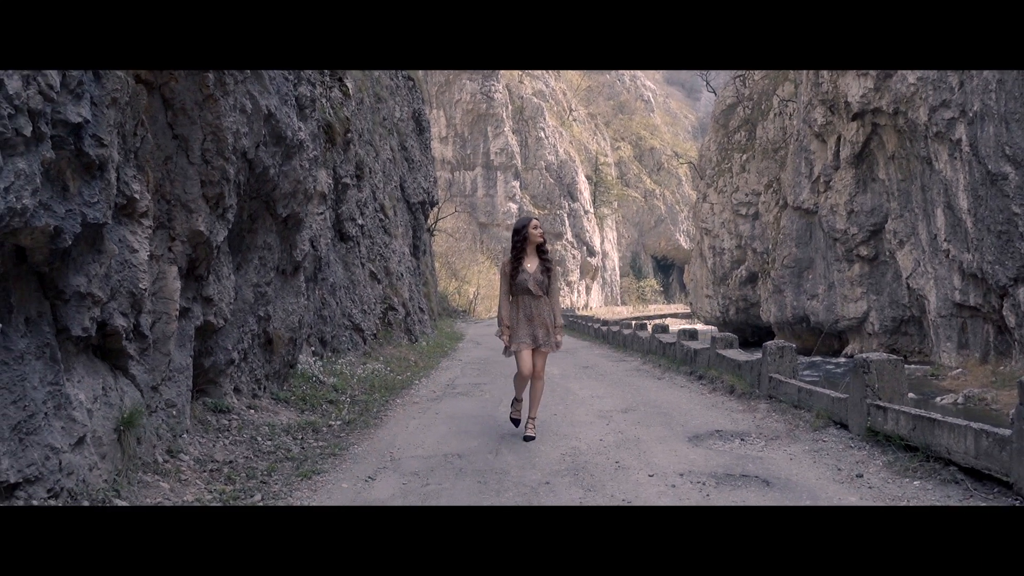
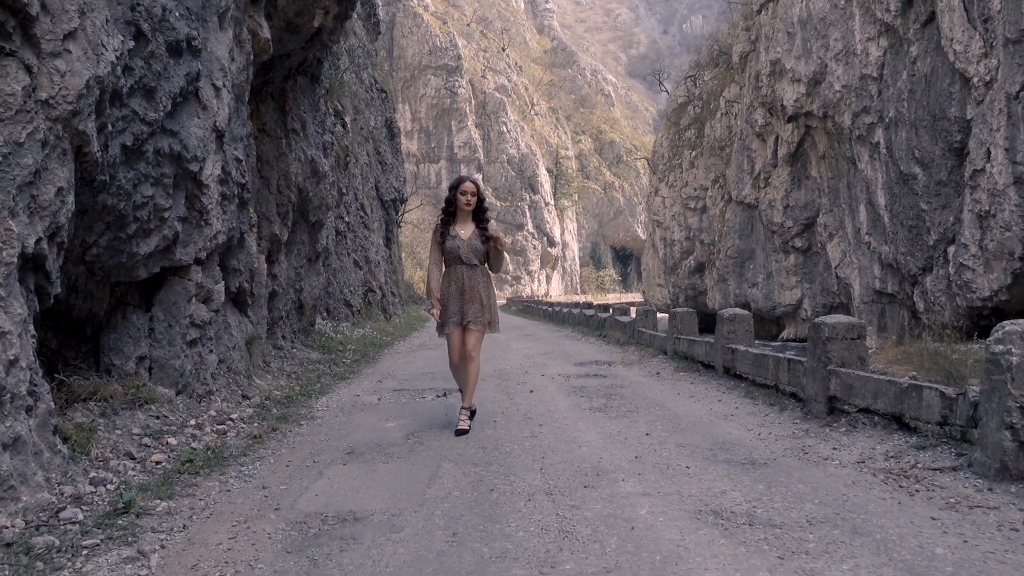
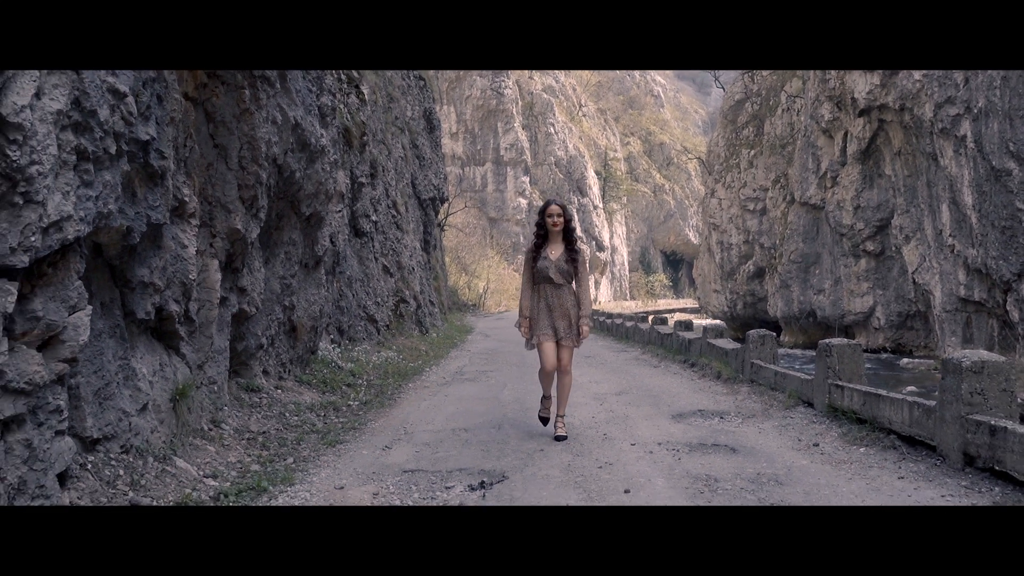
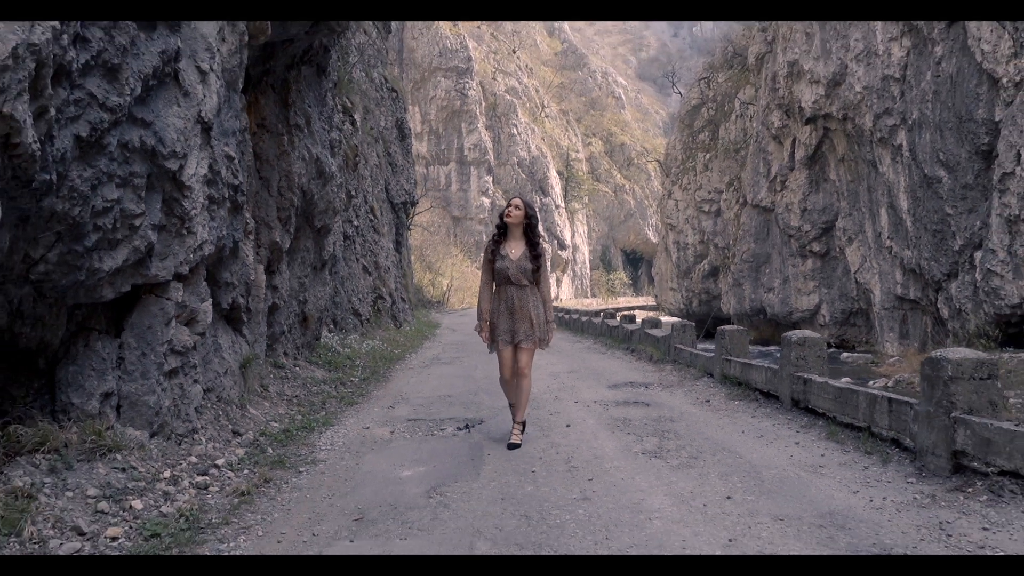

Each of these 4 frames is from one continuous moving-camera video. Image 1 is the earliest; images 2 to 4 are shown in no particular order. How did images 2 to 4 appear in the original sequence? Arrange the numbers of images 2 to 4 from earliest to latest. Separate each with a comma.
3, 4, 2
